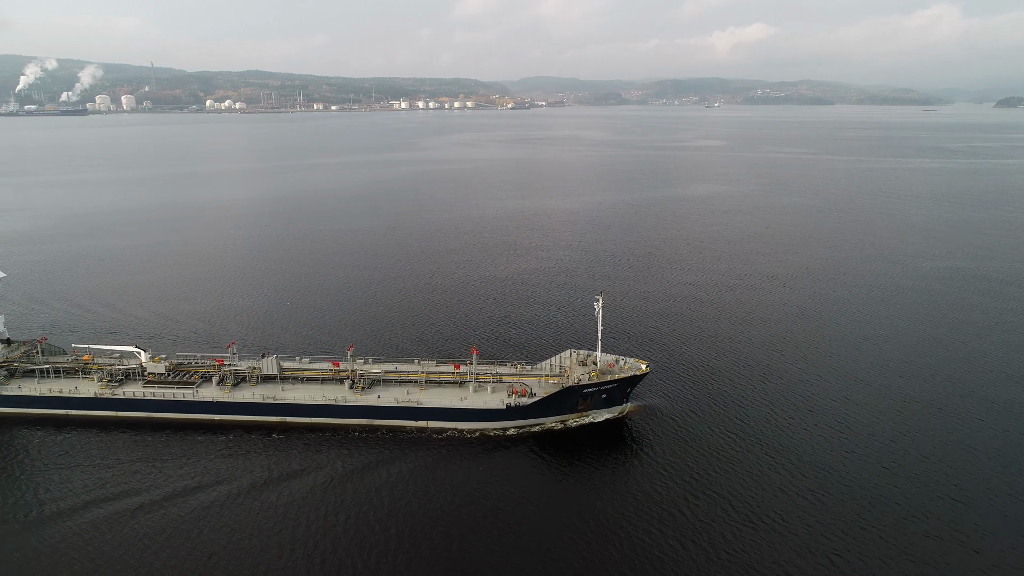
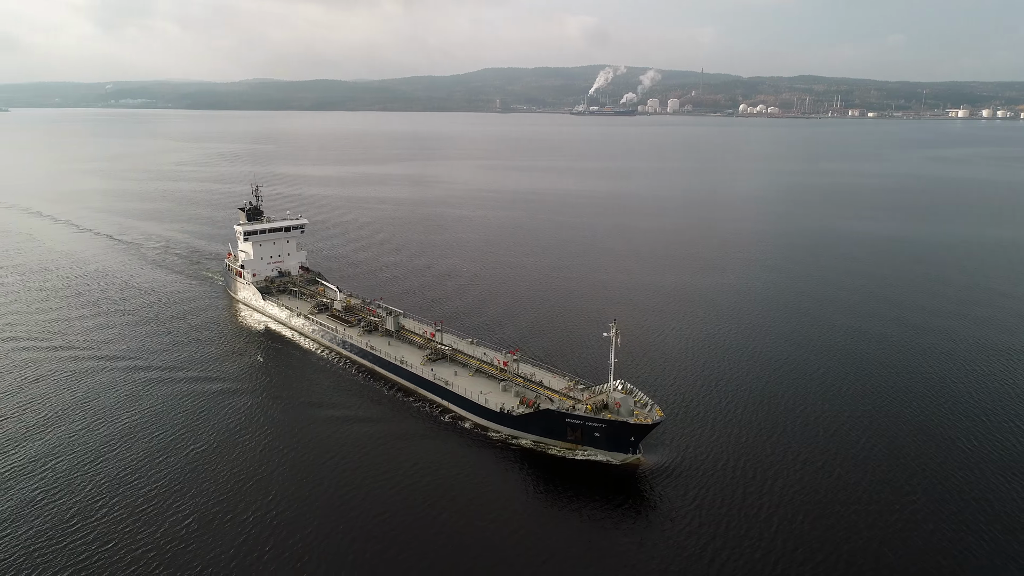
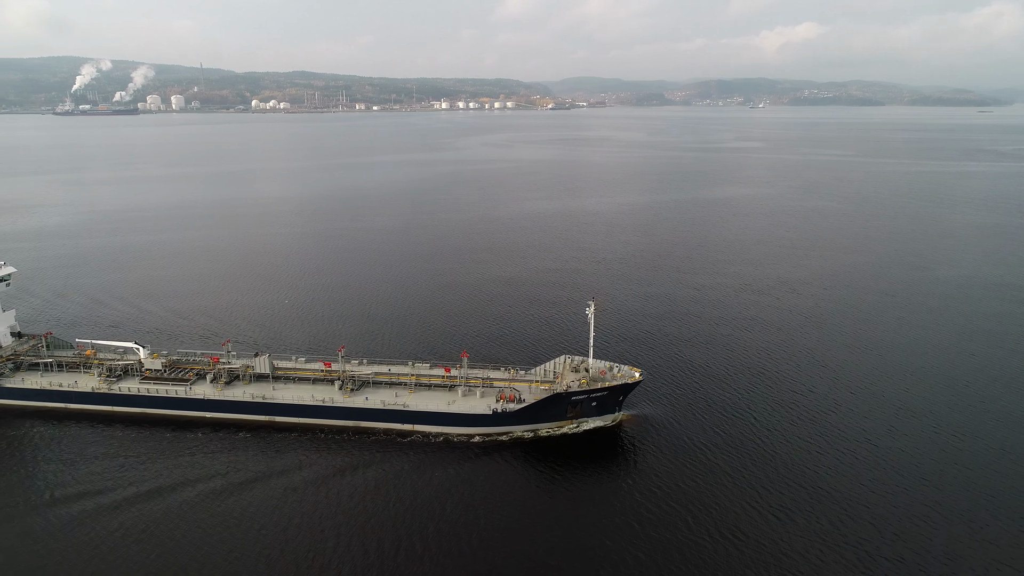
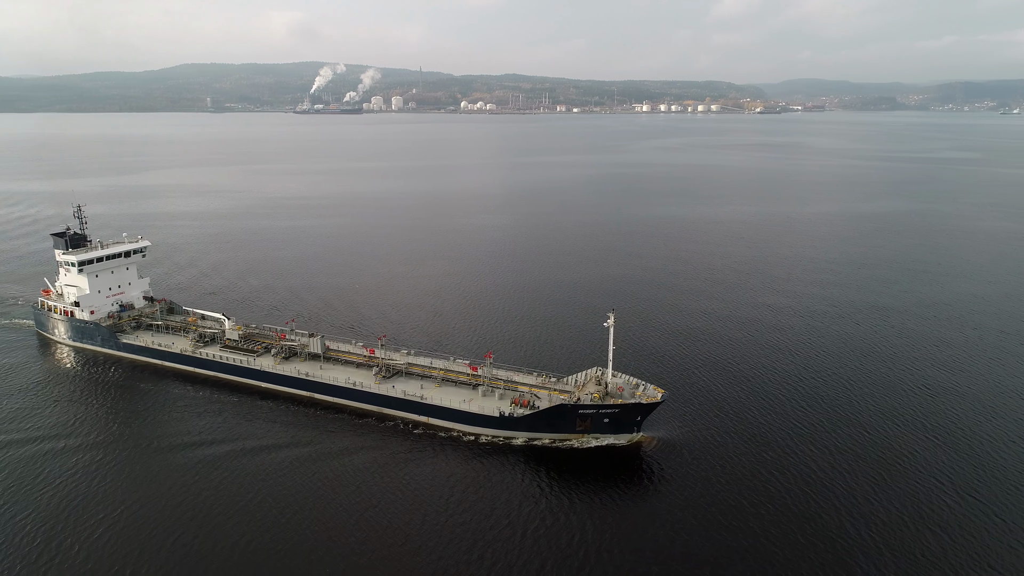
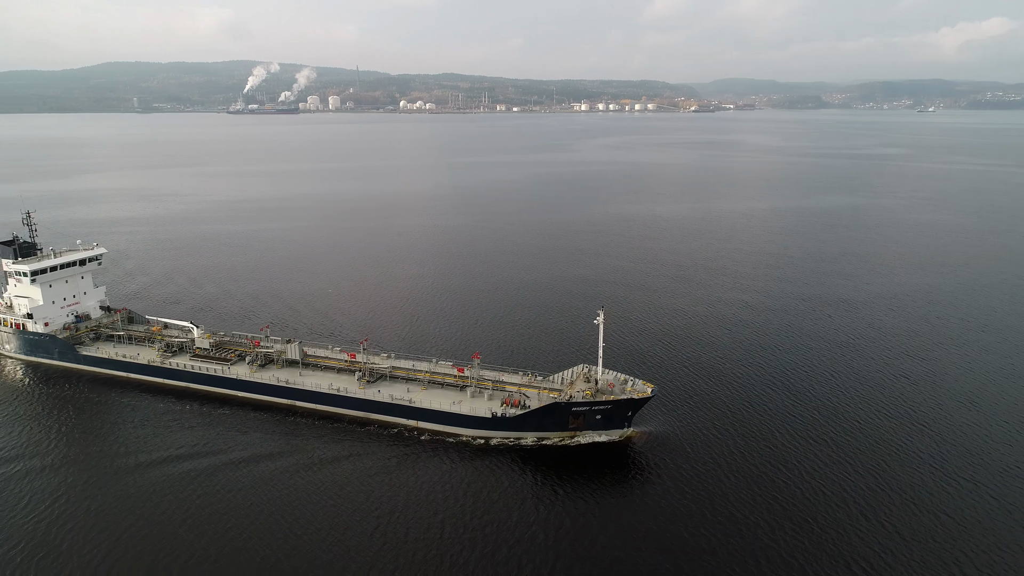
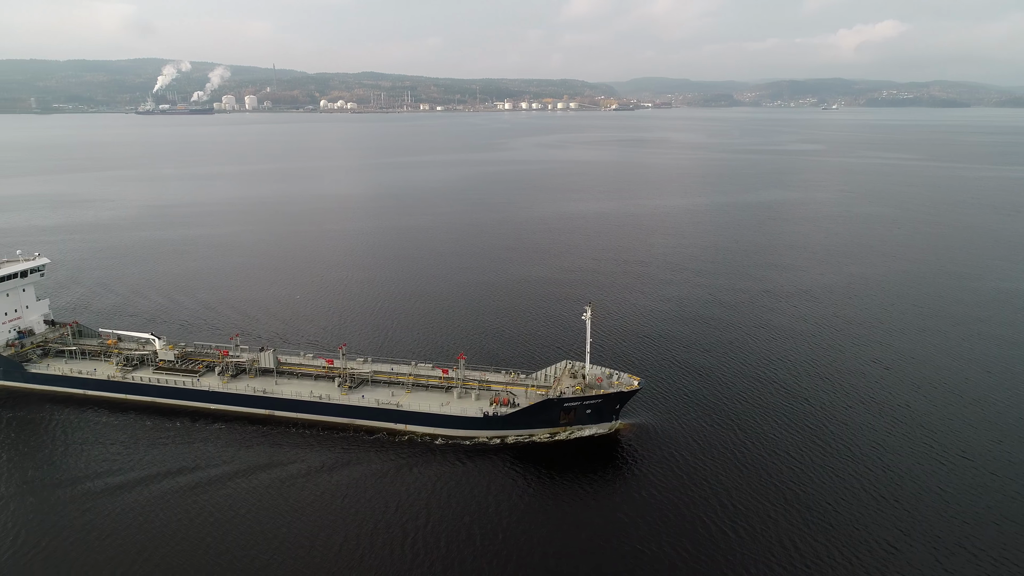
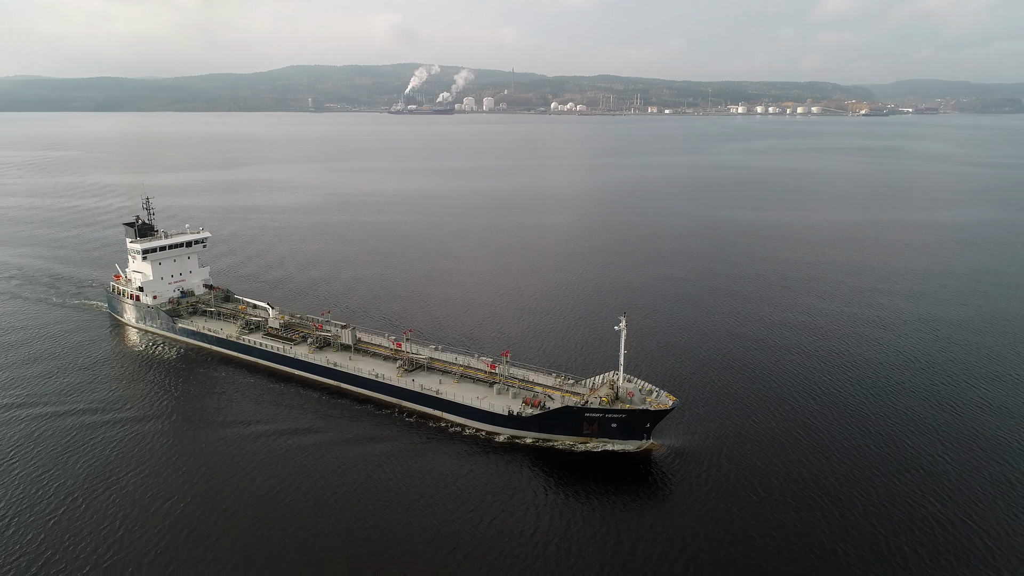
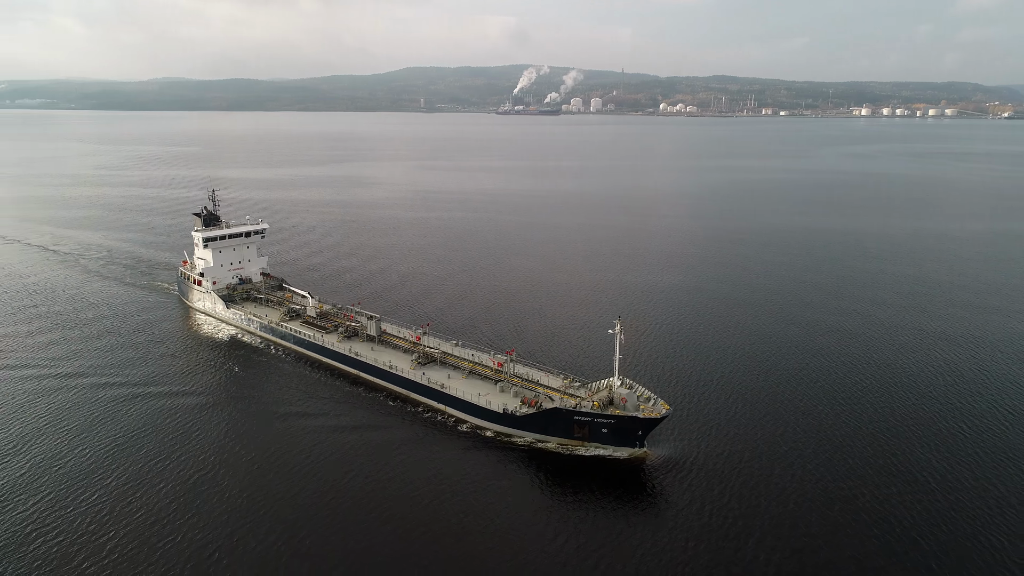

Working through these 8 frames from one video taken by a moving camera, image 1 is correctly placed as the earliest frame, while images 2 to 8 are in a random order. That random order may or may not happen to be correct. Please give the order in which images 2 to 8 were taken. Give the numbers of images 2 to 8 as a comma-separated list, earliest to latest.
3, 6, 5, 4, 7, 8, 2
